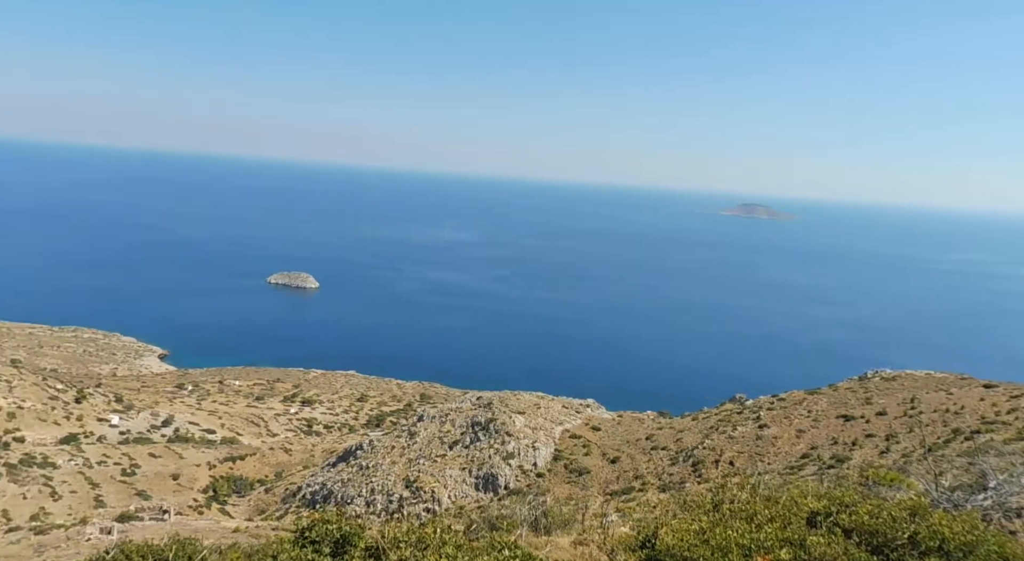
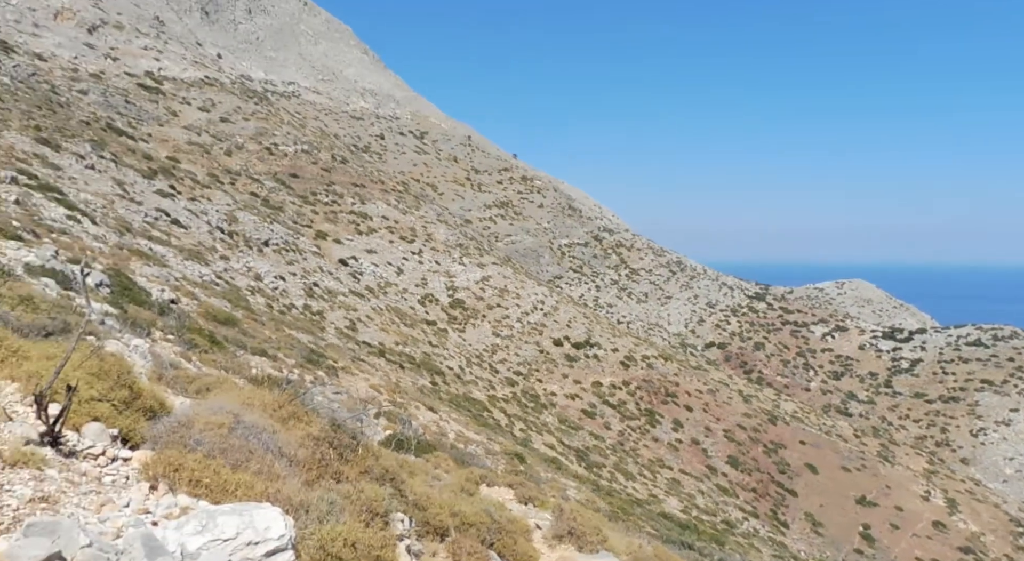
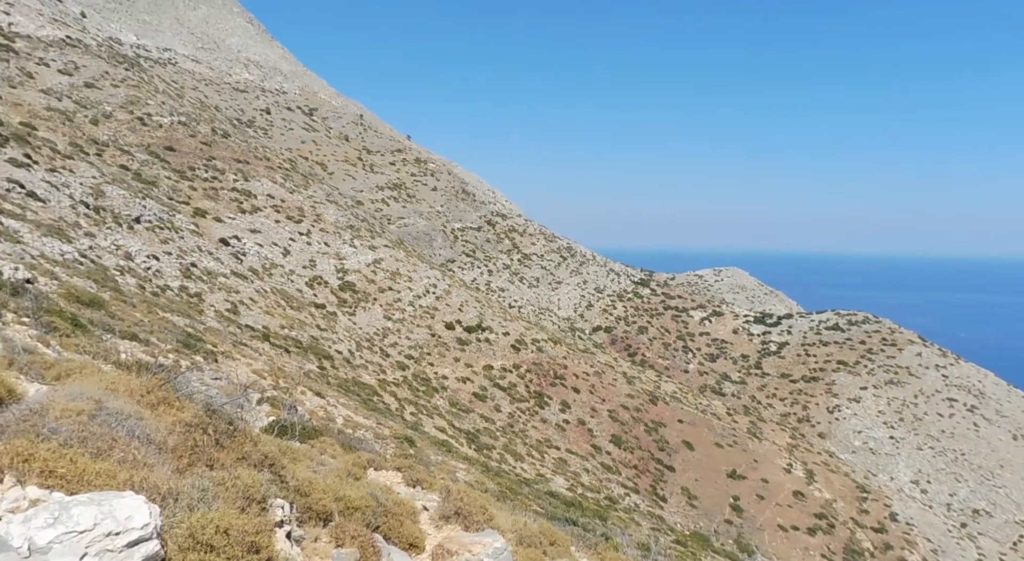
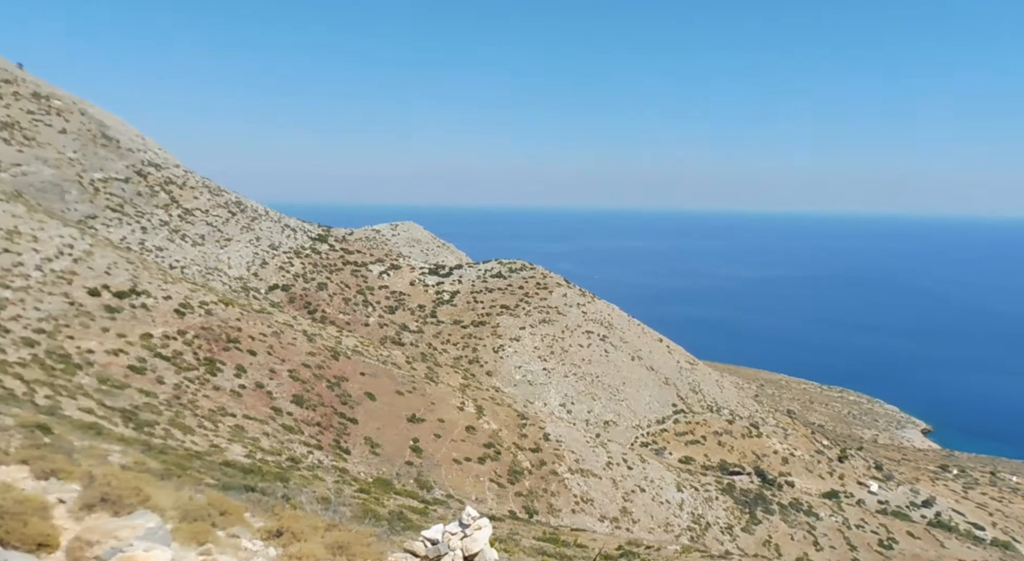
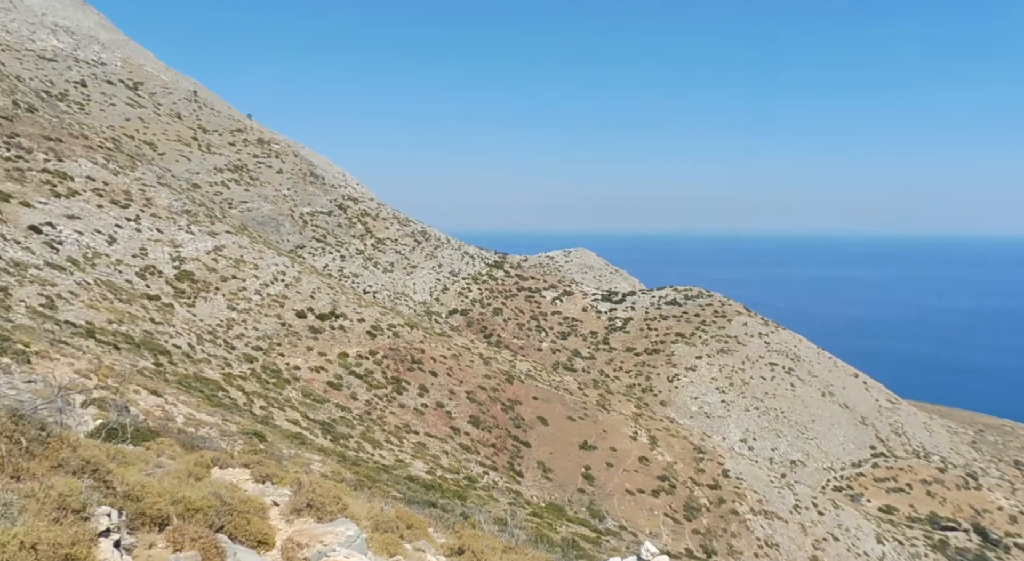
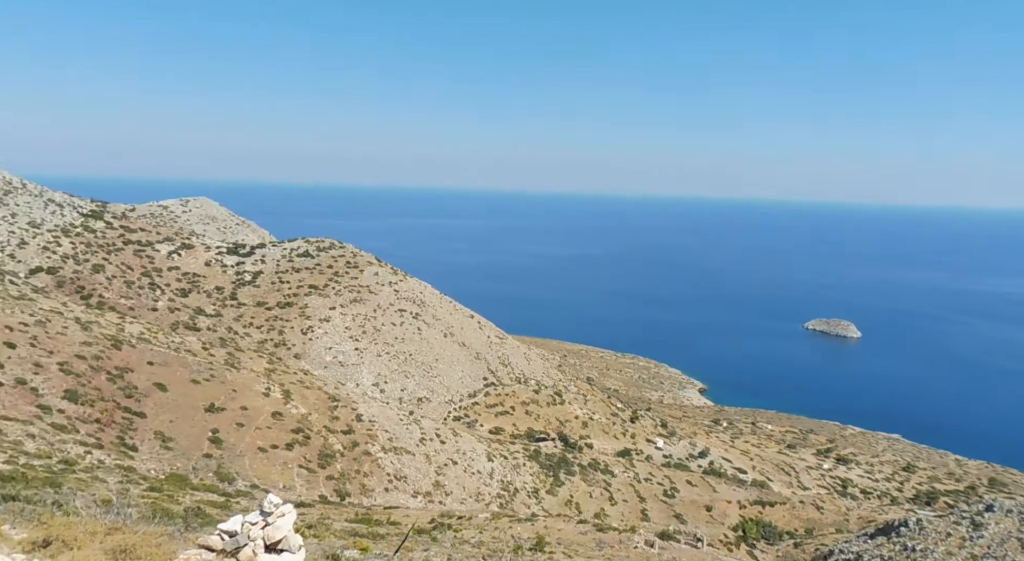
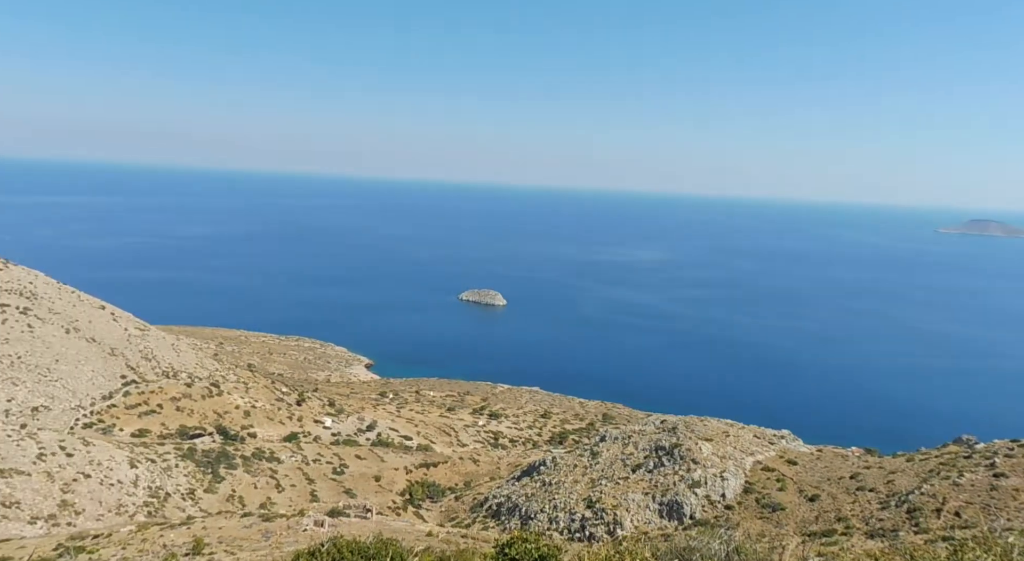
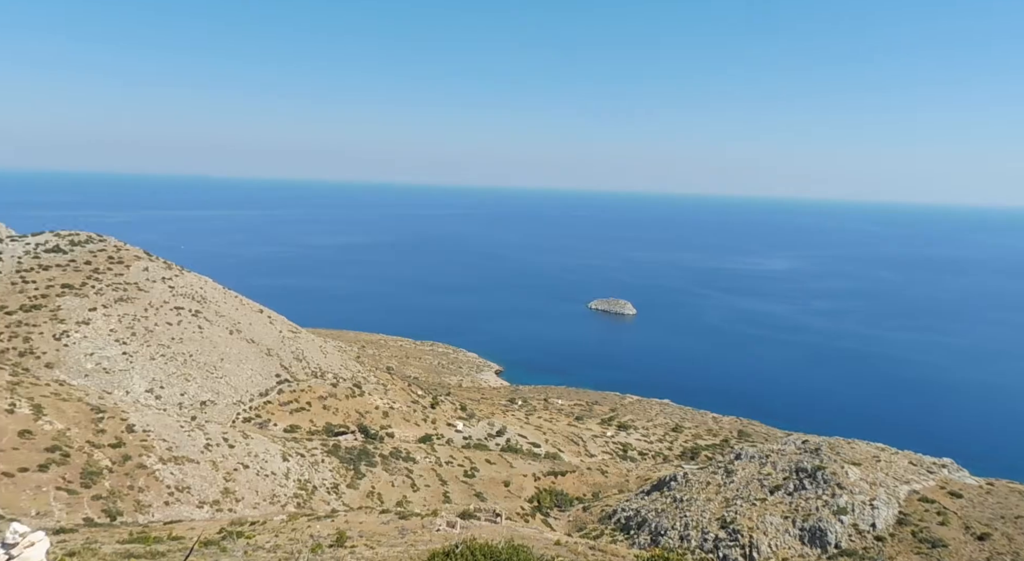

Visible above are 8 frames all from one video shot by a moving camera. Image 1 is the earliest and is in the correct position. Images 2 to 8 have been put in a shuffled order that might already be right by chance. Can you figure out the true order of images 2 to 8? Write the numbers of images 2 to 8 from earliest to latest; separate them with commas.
7, 8, 6, 4, 5, 3, 2
